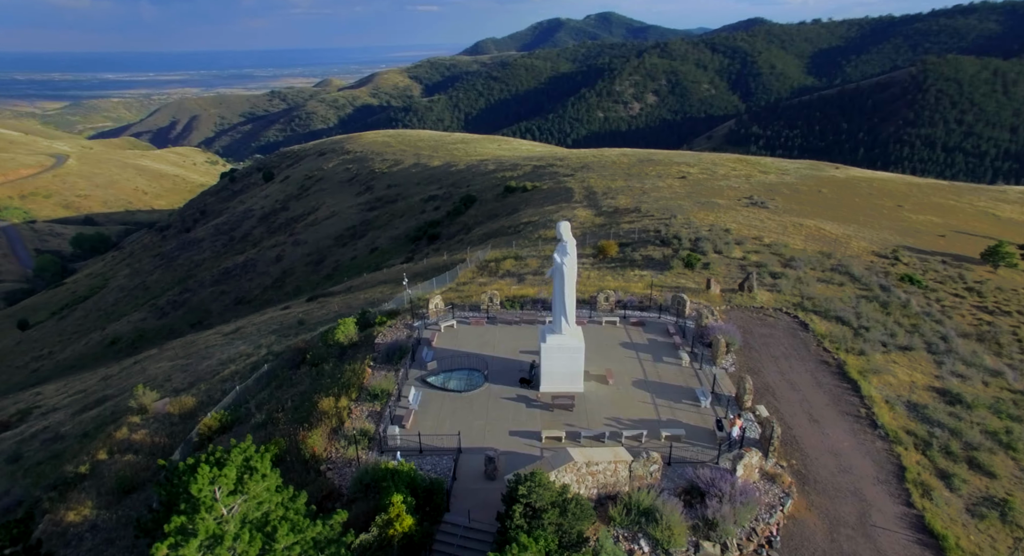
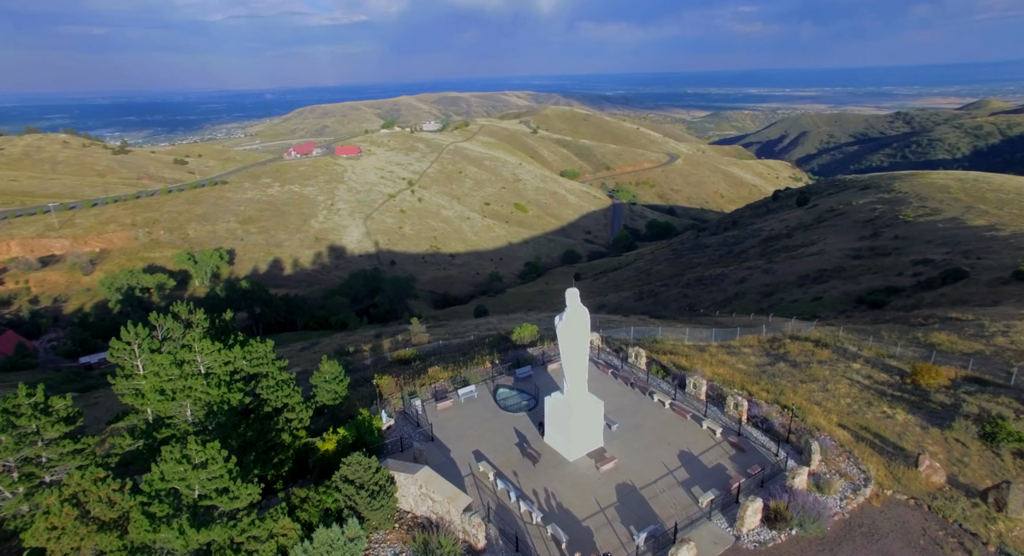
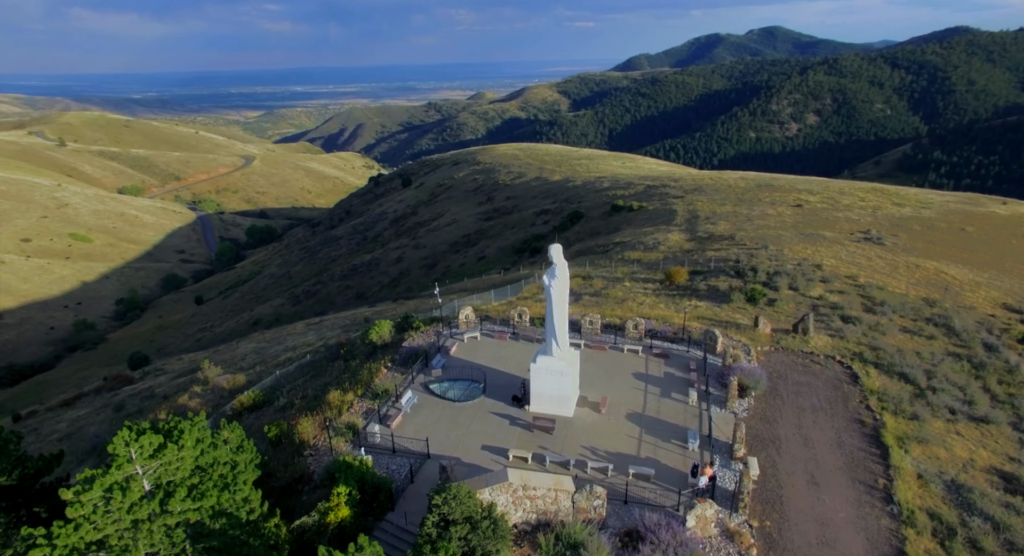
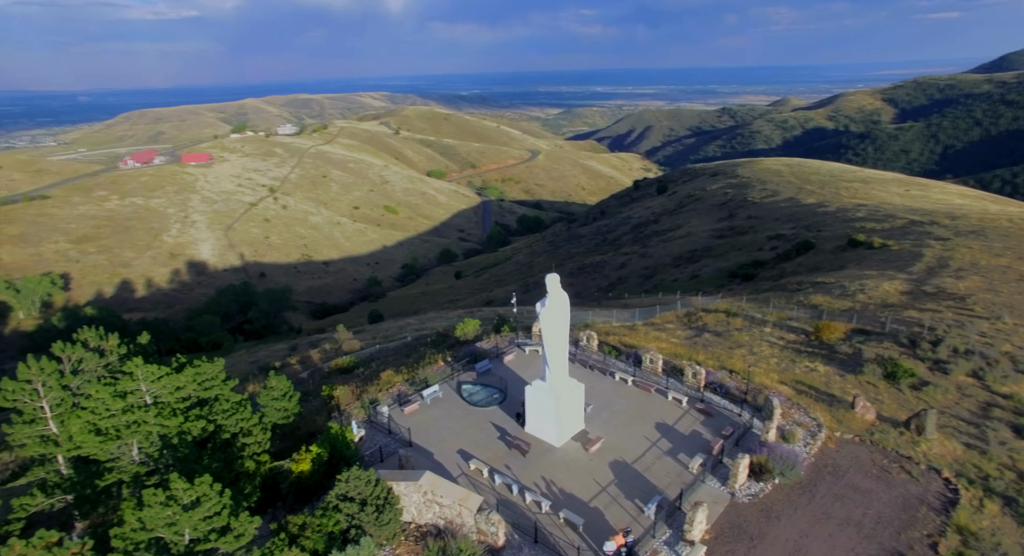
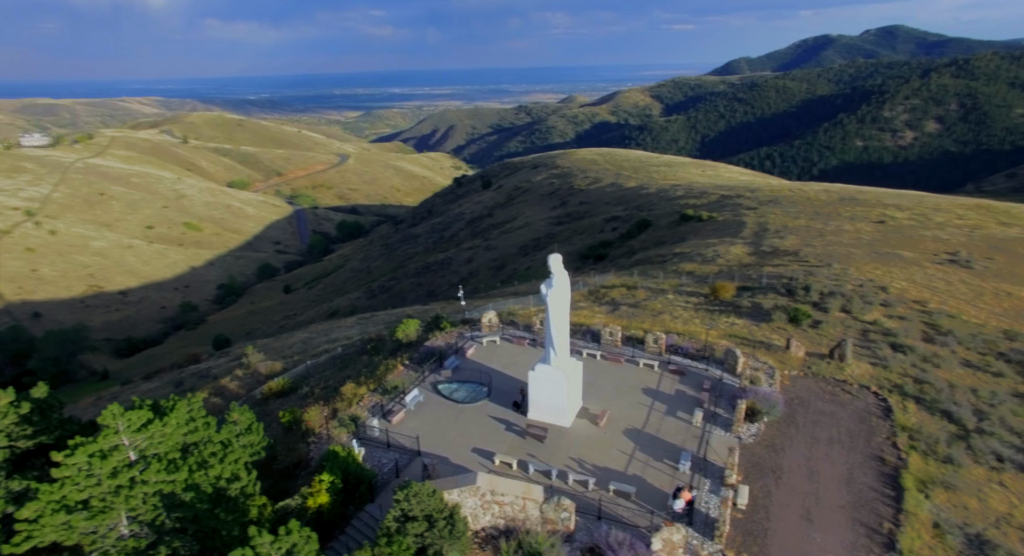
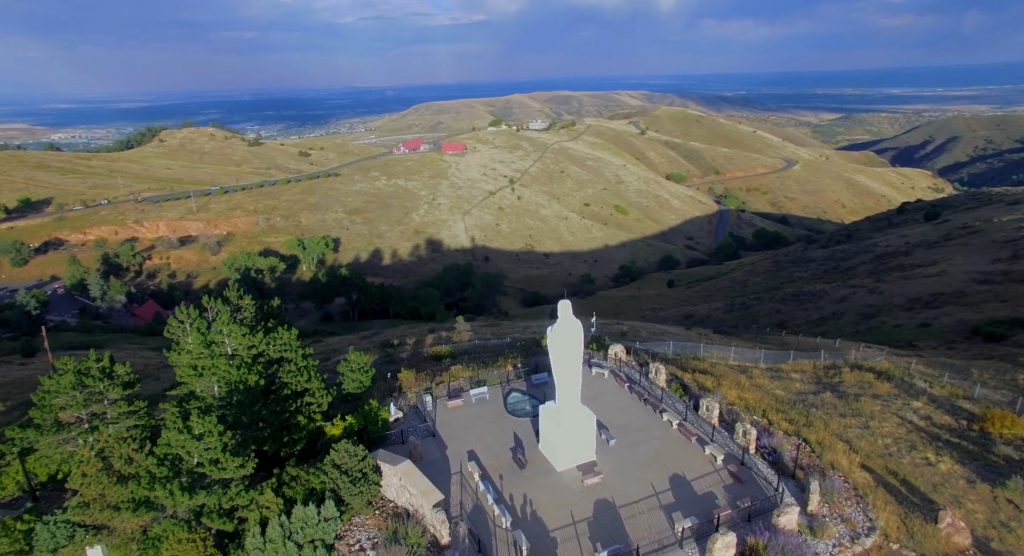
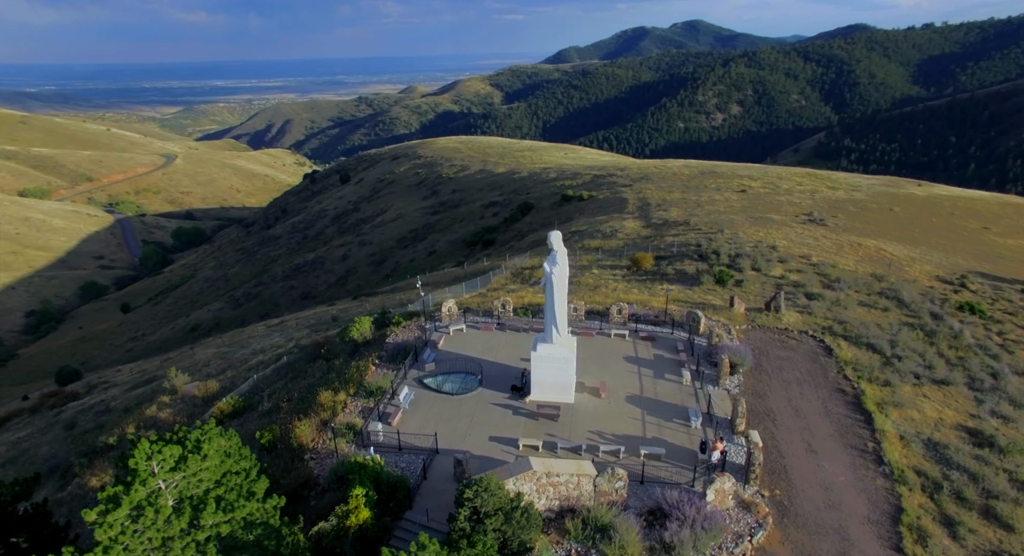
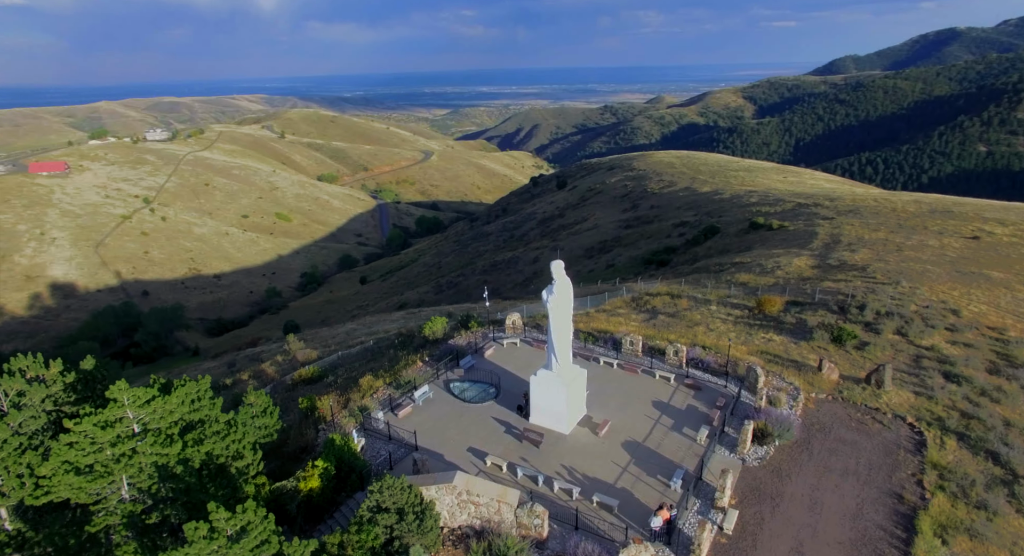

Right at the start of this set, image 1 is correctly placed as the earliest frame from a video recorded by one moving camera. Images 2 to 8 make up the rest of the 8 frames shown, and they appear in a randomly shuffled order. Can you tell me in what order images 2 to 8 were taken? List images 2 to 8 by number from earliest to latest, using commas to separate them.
7, 3, 5, 8, 4, 2, 6
